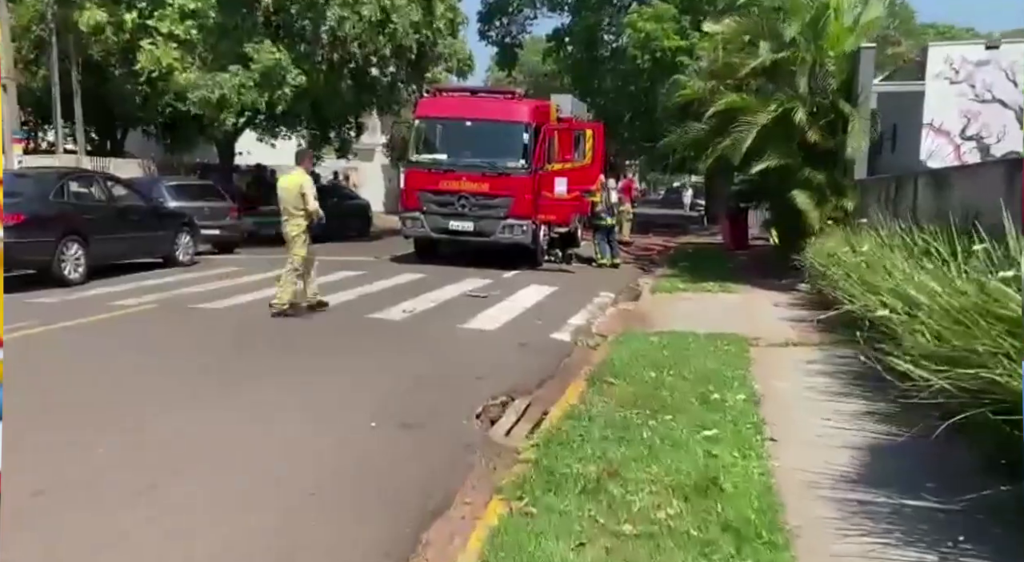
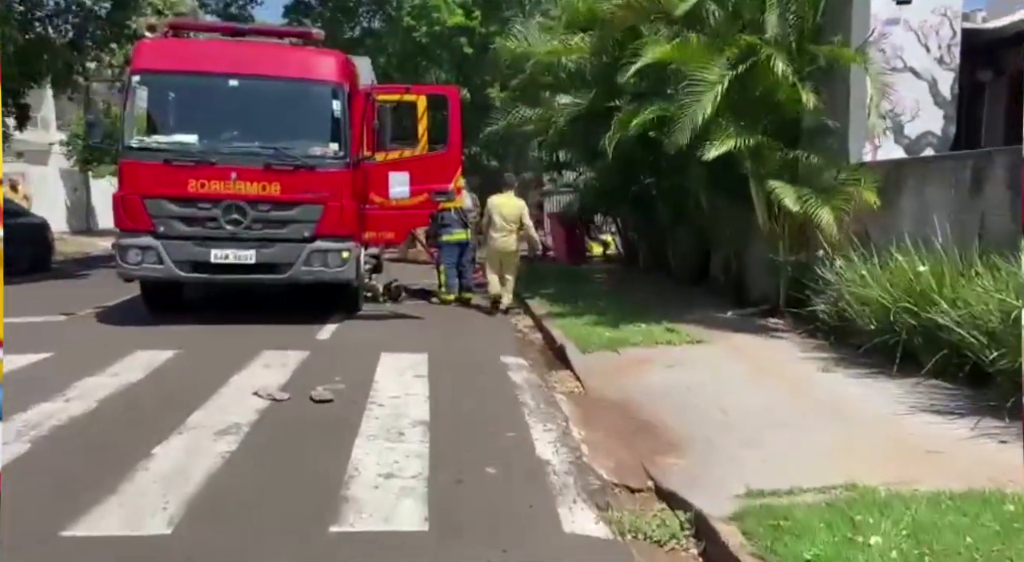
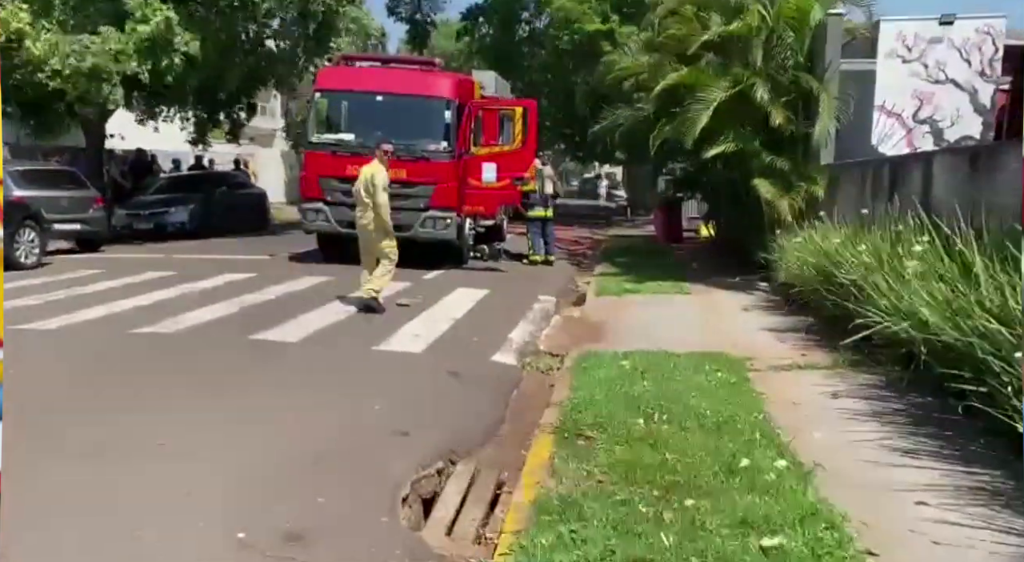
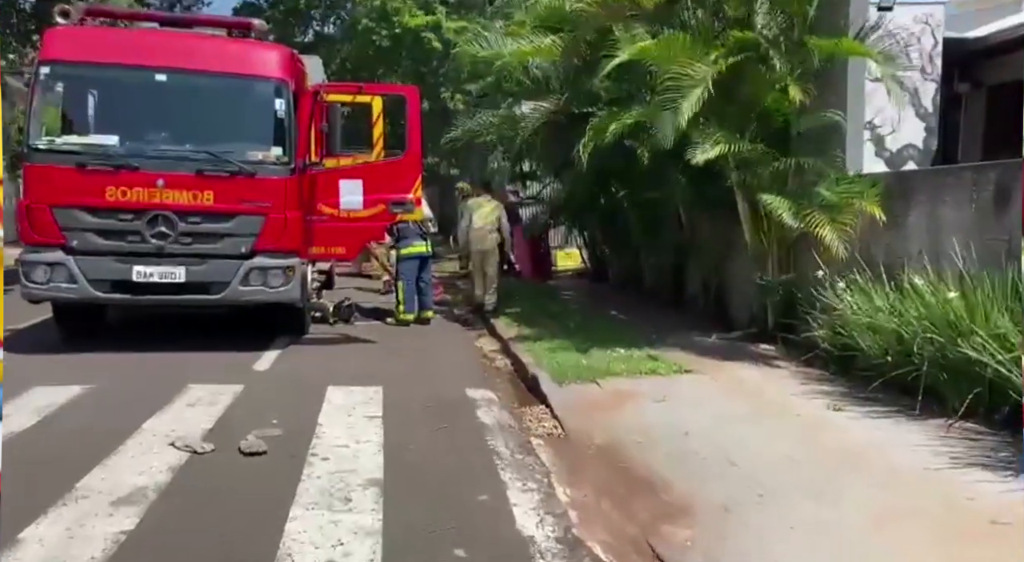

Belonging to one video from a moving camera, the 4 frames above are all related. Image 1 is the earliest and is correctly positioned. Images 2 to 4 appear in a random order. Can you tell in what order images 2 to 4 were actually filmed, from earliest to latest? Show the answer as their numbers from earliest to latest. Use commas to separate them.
3, 2, 4
